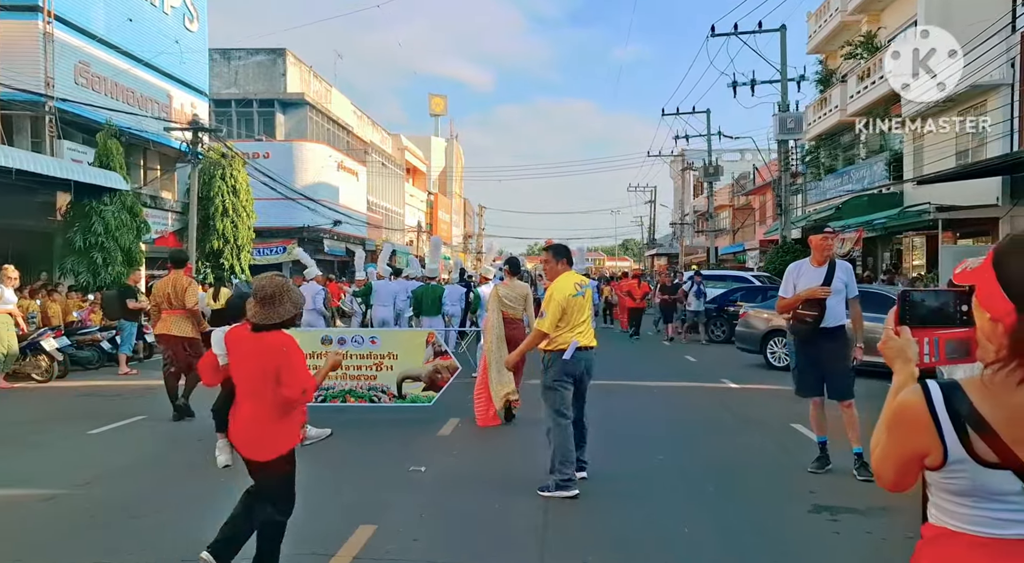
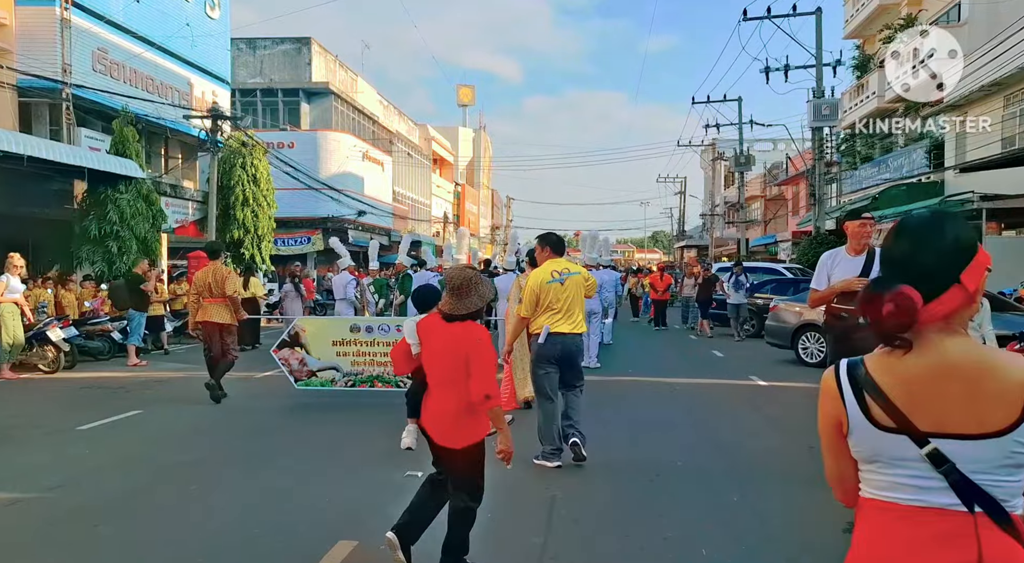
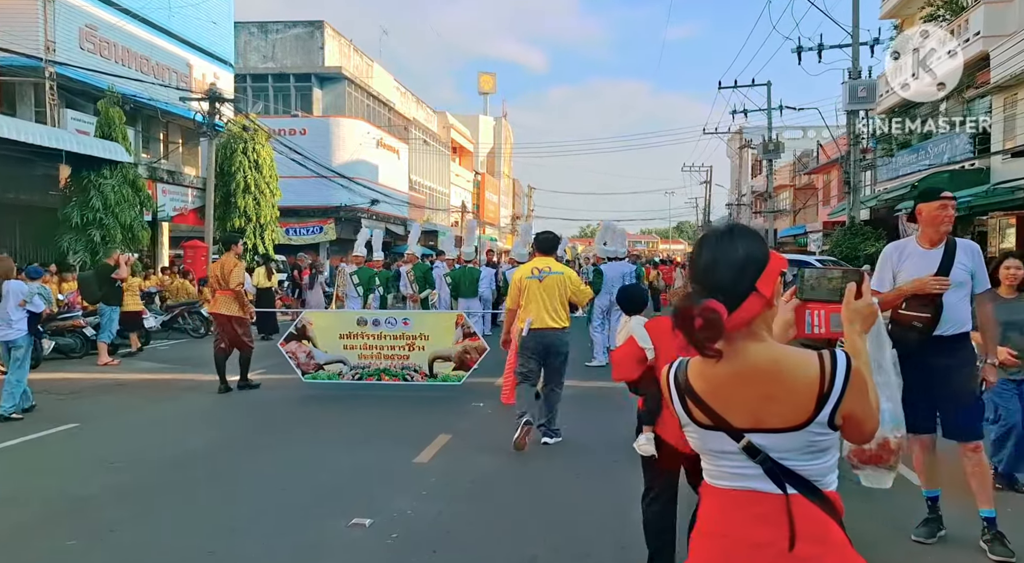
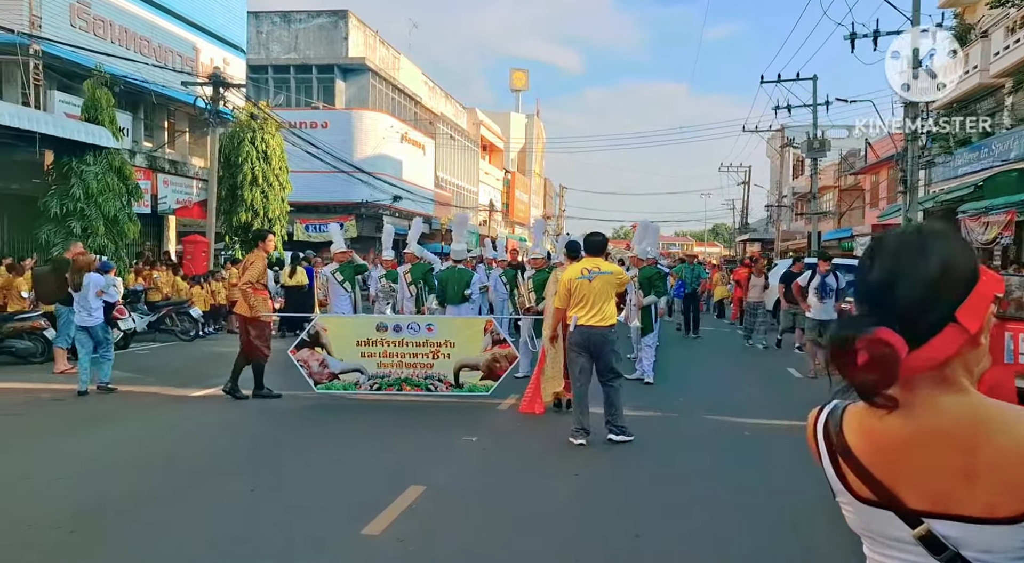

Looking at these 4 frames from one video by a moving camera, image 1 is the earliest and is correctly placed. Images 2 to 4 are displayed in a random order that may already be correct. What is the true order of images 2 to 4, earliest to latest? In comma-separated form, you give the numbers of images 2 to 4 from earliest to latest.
2, 3, 4
